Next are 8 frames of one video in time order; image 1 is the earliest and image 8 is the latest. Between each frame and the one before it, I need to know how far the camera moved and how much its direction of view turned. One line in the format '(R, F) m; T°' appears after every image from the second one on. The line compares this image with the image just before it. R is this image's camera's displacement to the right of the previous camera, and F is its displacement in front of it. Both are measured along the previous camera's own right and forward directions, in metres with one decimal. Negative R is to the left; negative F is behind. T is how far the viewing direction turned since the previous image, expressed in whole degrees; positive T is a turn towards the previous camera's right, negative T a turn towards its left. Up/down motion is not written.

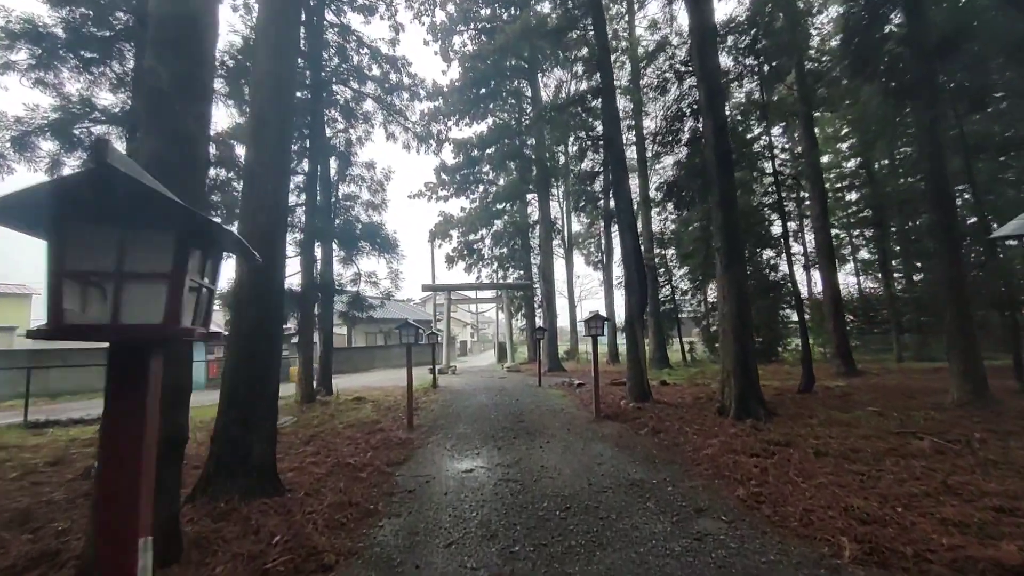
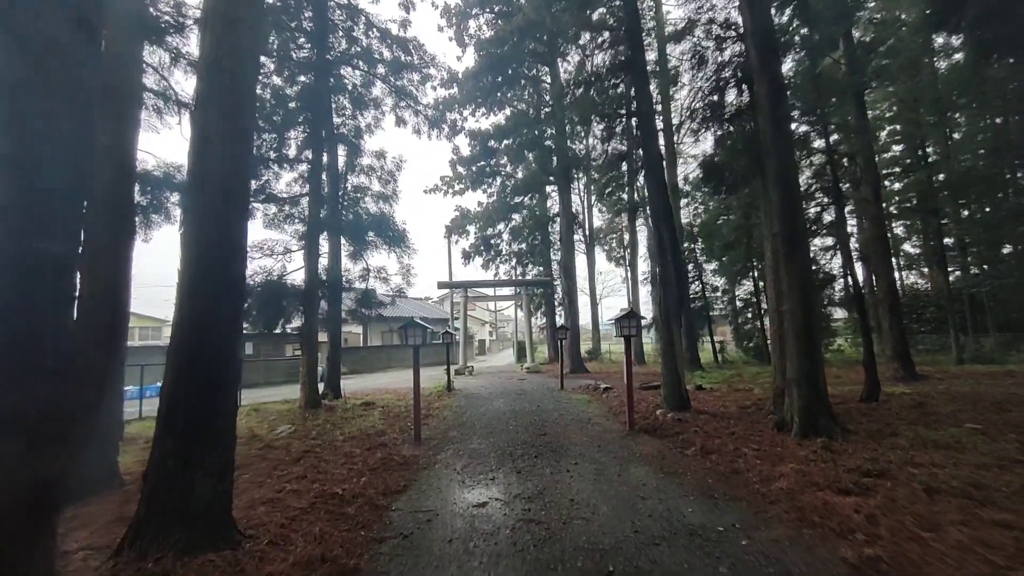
(0.0, +0.8) m; -2°
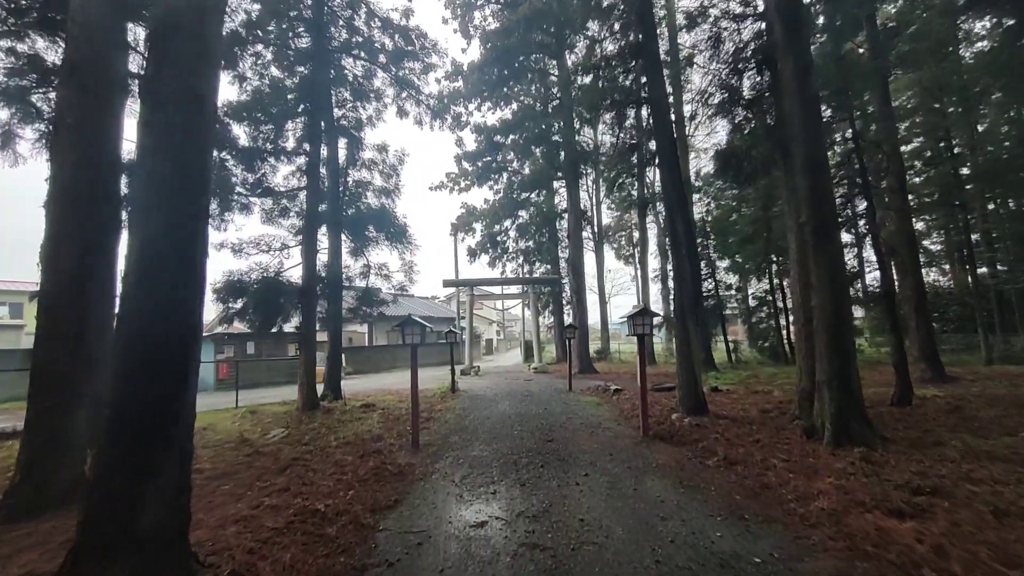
(0.0, +0.4) m; -1°
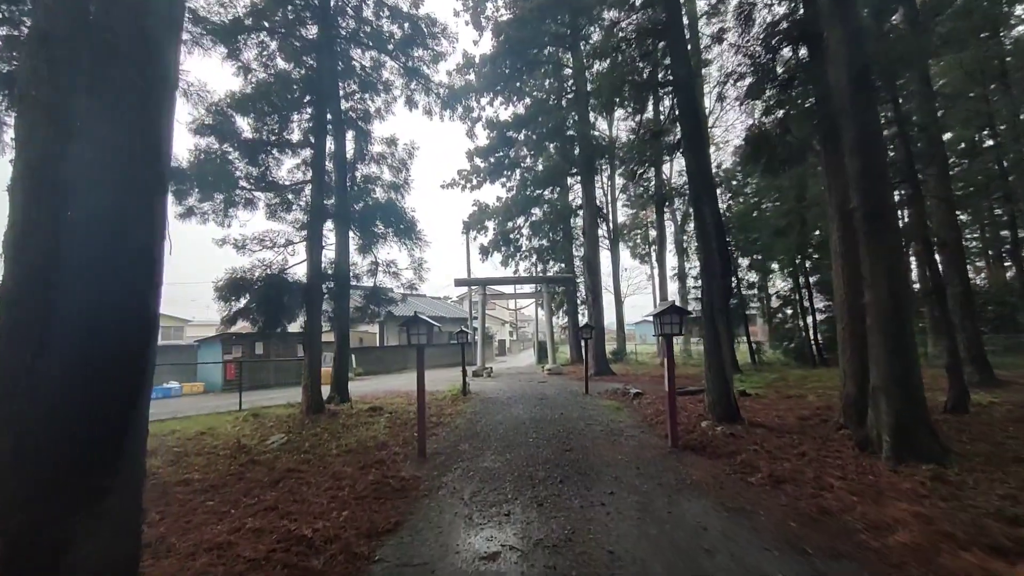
(0.0, +0.4) m; -2°
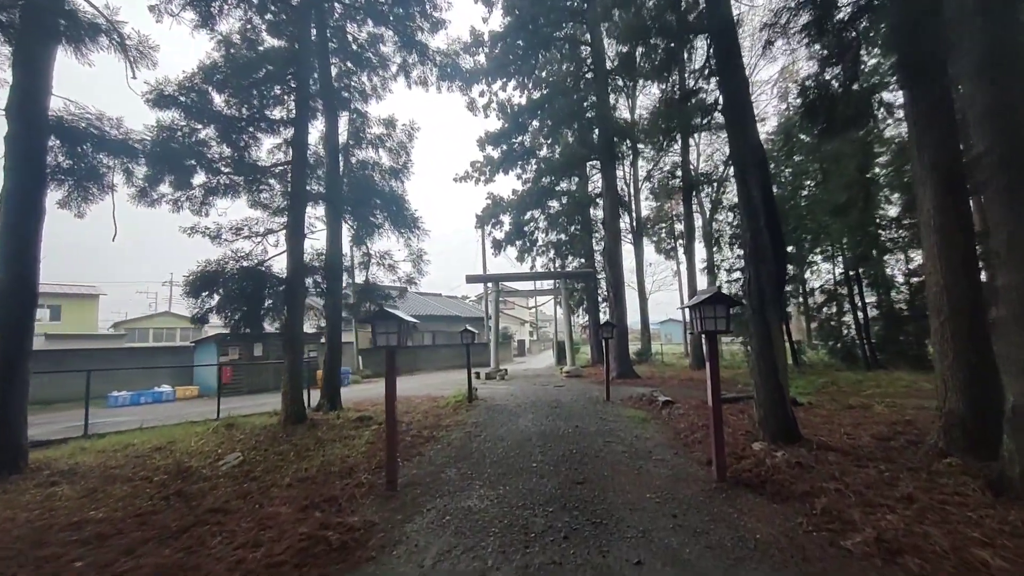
(+0.2, +1.1) m; -3°
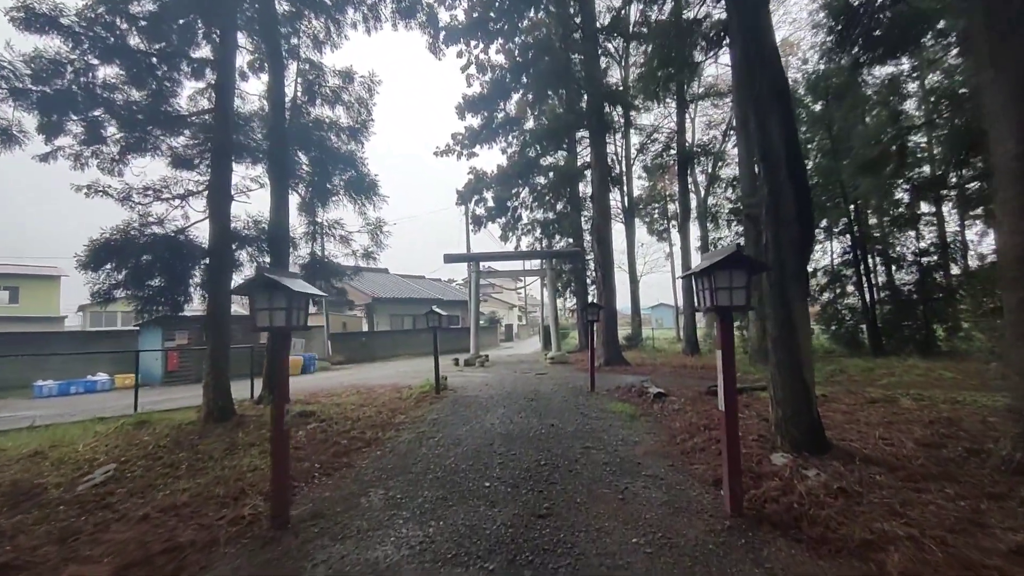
(+0.3, +1.1) m; +1°
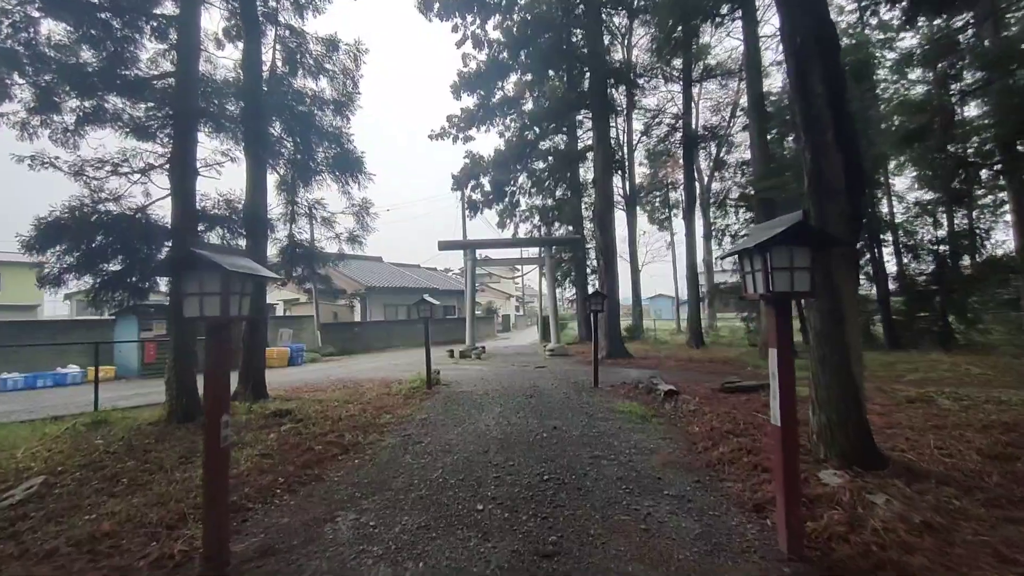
(0.0, +0.6) m; 0°
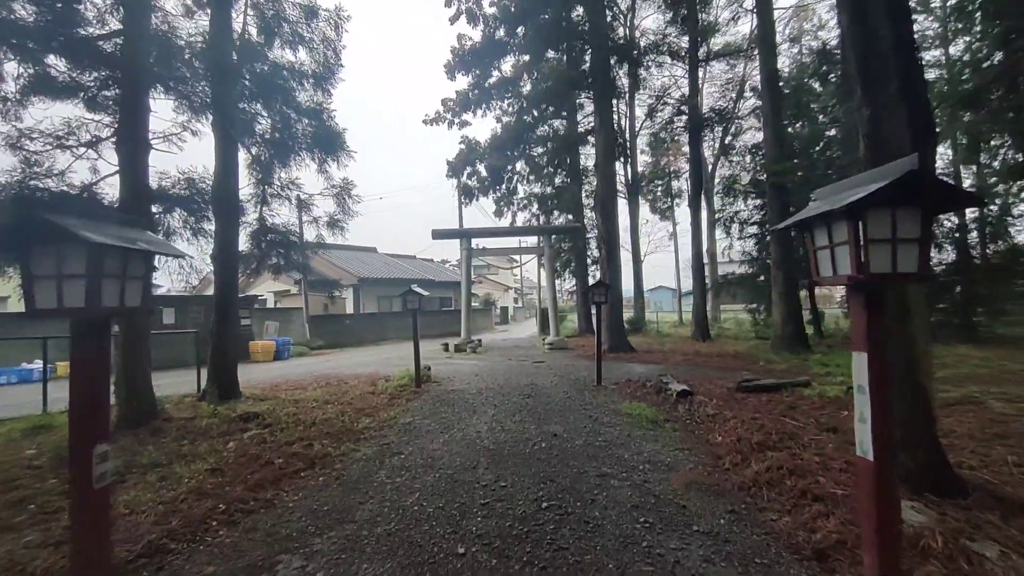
(0.0, +0.6) m; 0°
